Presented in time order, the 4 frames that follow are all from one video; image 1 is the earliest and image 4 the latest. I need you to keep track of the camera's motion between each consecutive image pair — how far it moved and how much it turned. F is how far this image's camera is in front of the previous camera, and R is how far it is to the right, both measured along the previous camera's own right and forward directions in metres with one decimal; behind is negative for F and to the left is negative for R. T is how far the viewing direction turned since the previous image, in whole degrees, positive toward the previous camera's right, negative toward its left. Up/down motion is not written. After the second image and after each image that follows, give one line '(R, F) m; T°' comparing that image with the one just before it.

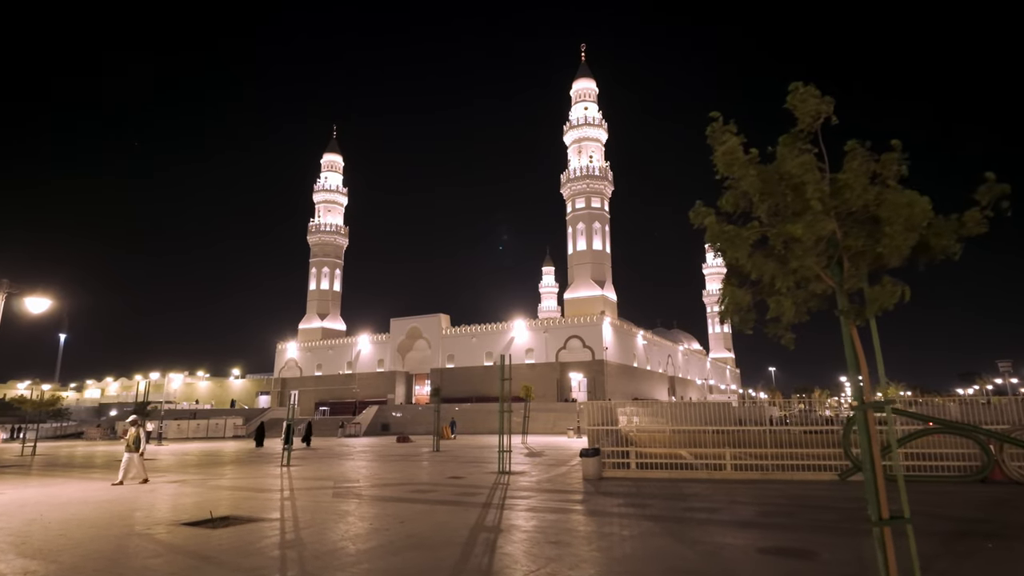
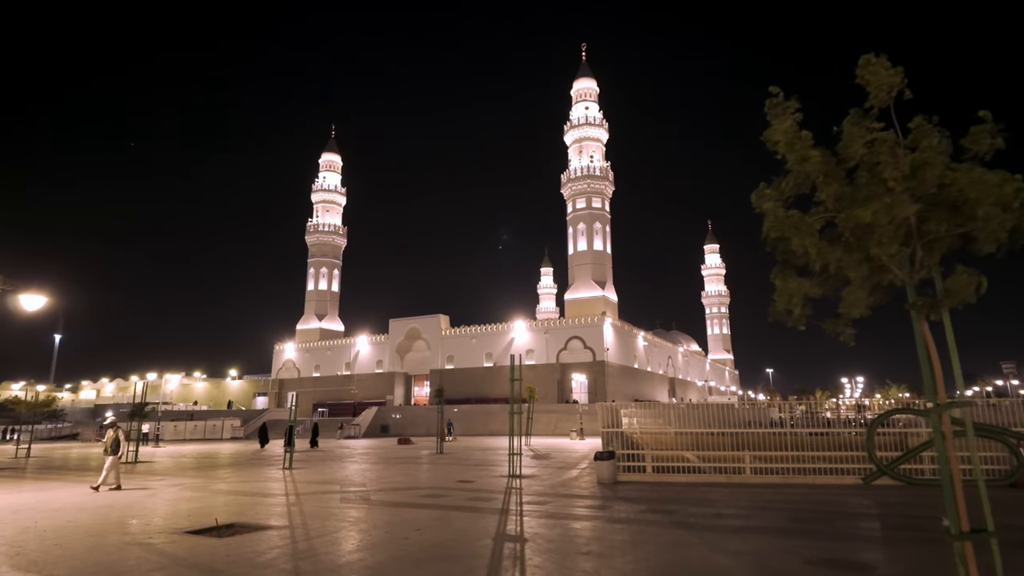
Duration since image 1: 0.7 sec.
(-0.3, +0.4) m; 0°
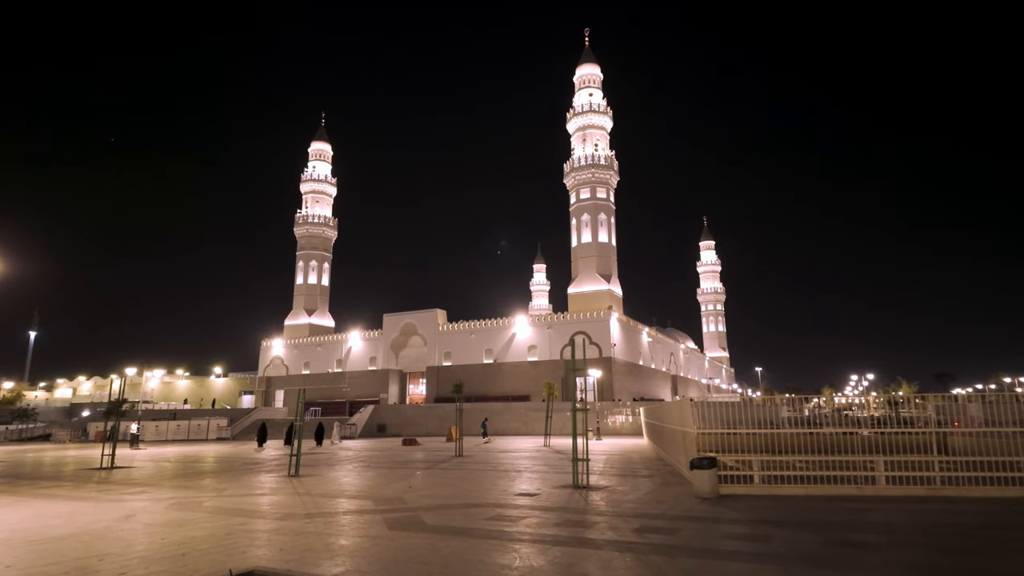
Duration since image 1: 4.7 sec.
(-1.5, +2.6) m; +1°
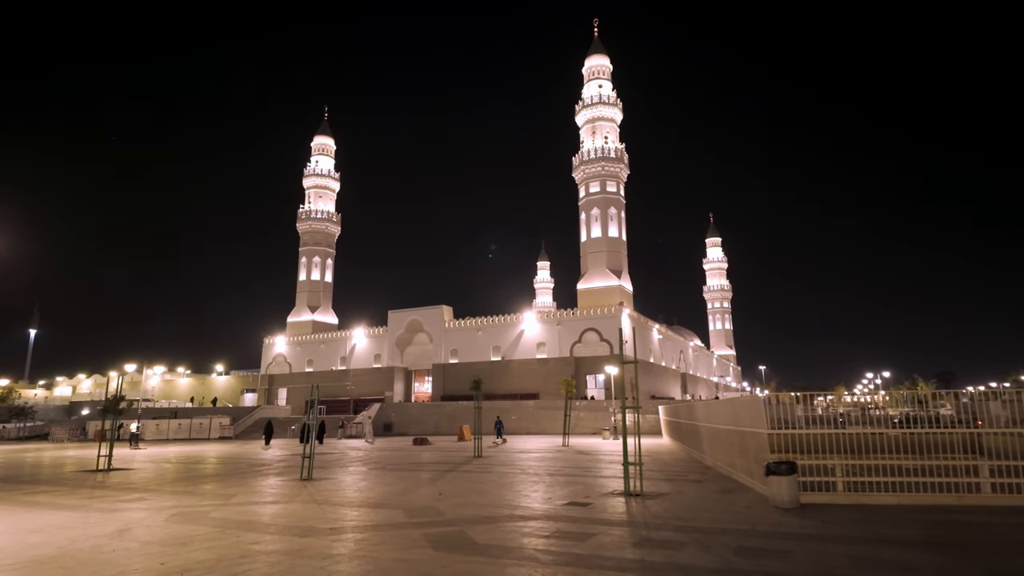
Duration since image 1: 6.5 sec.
(-0.7, +1.3) m; 0°
